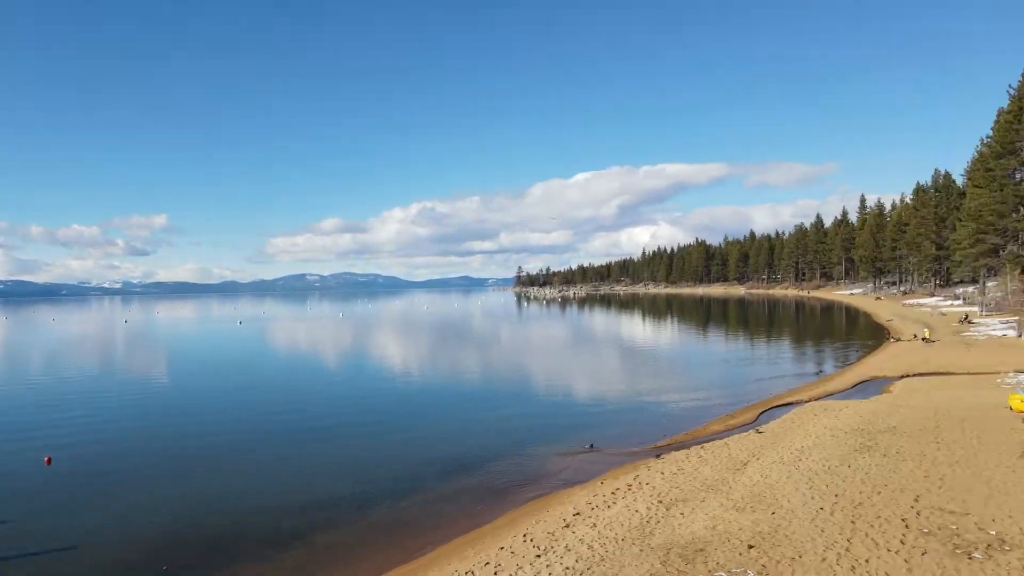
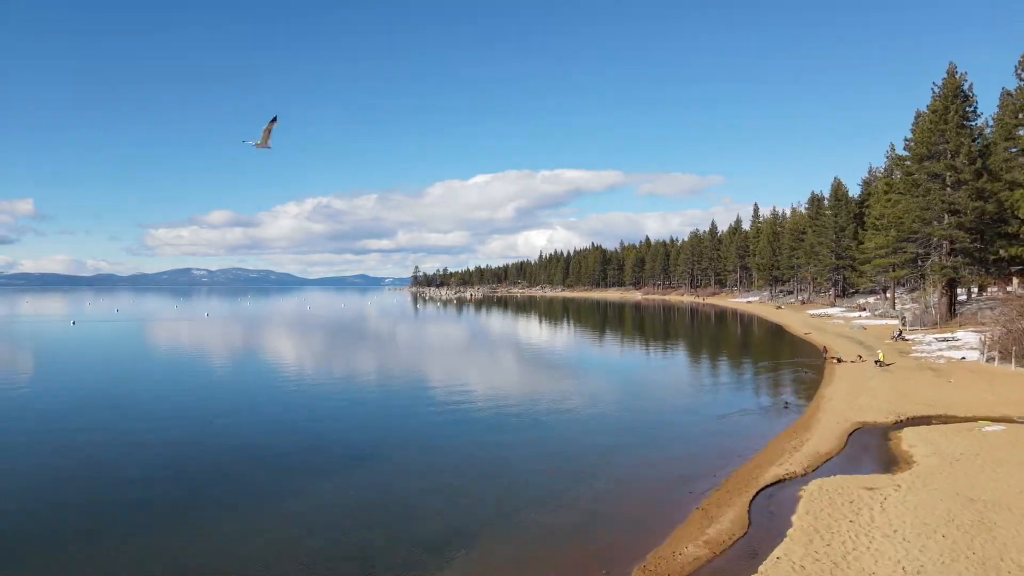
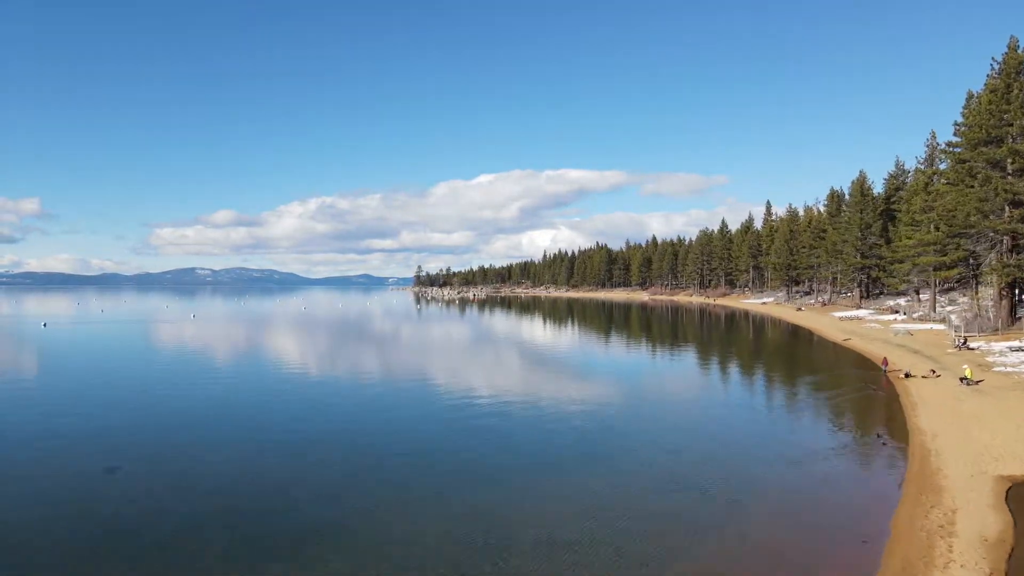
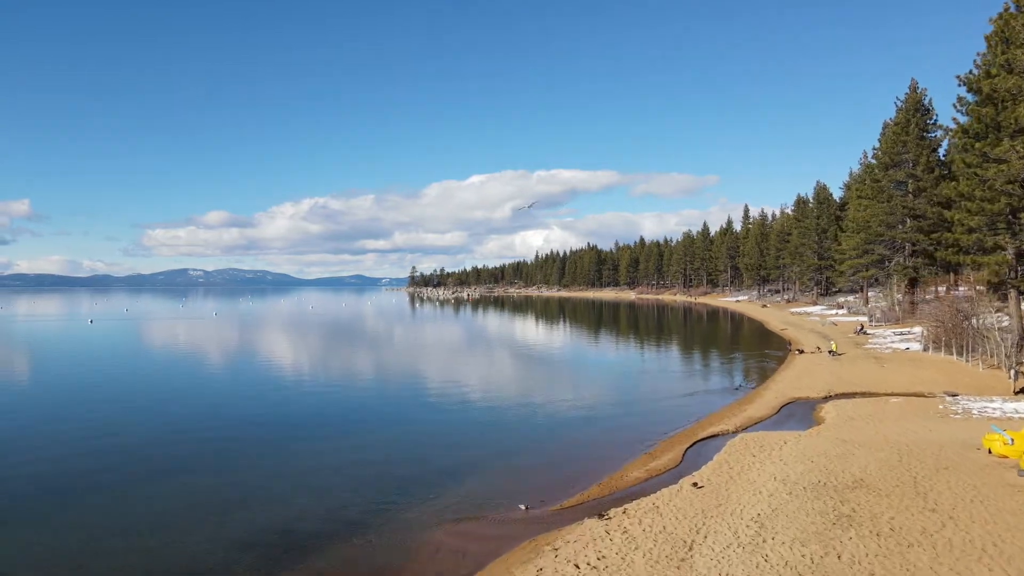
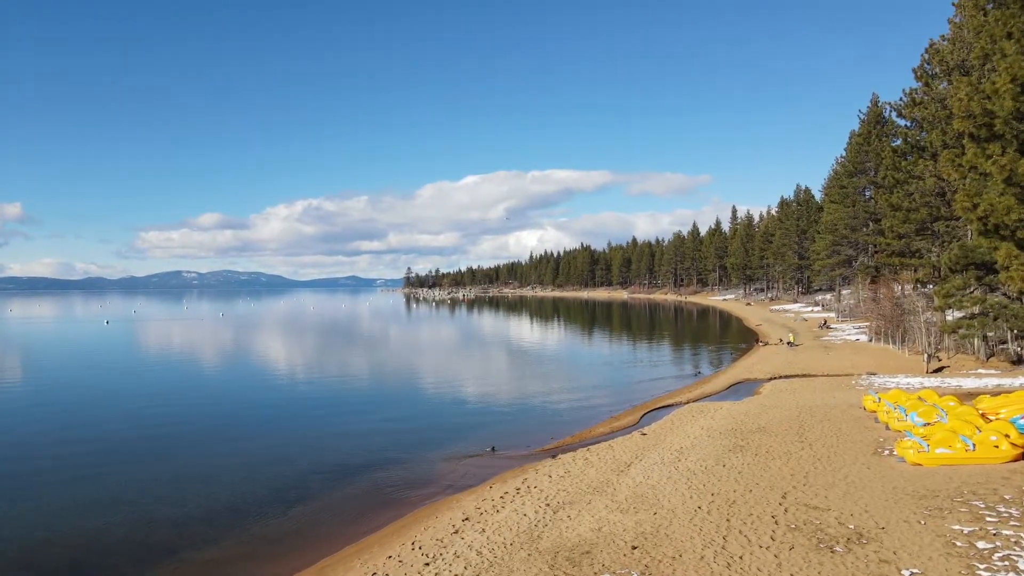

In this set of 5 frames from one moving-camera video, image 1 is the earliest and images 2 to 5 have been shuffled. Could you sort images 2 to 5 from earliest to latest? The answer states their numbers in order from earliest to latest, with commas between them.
5, 4, 2, 3
